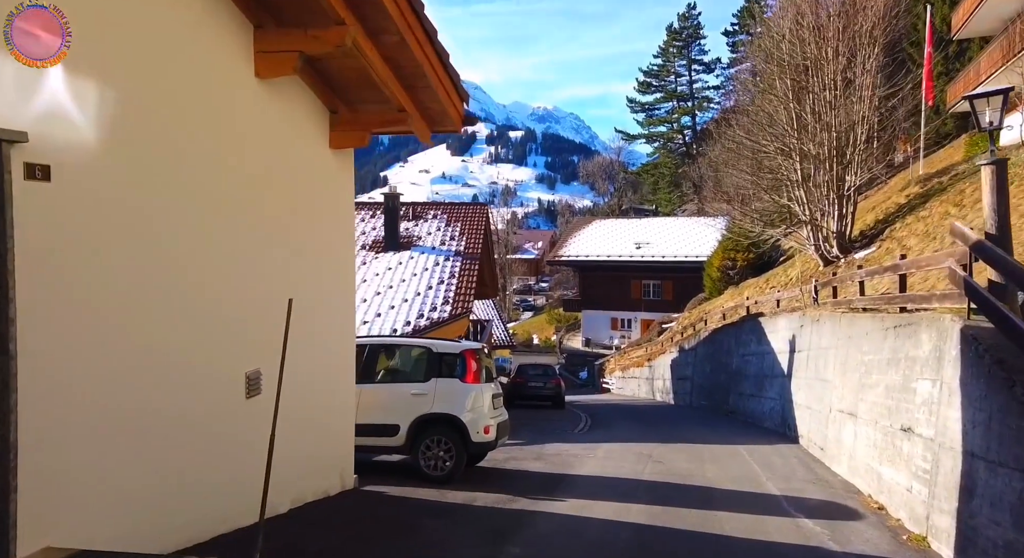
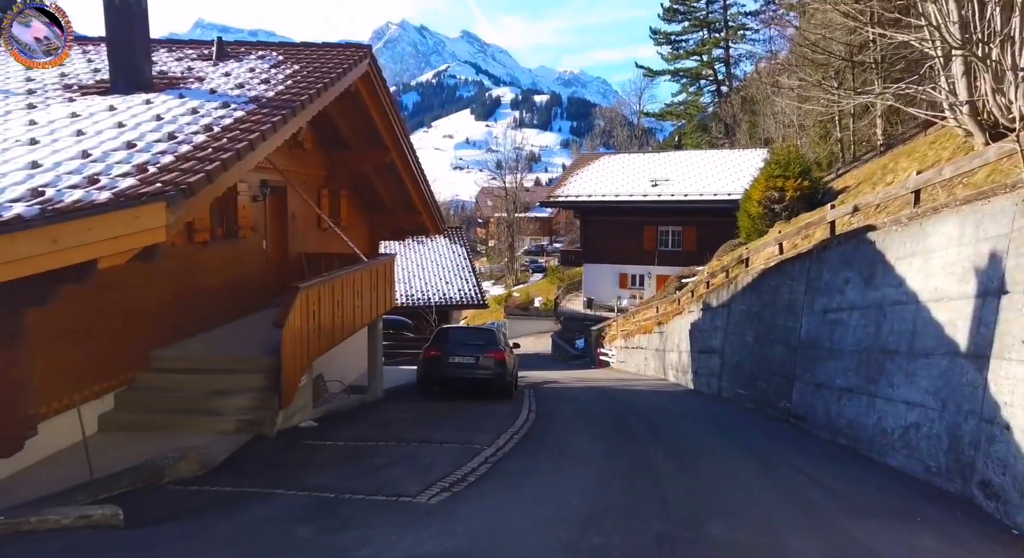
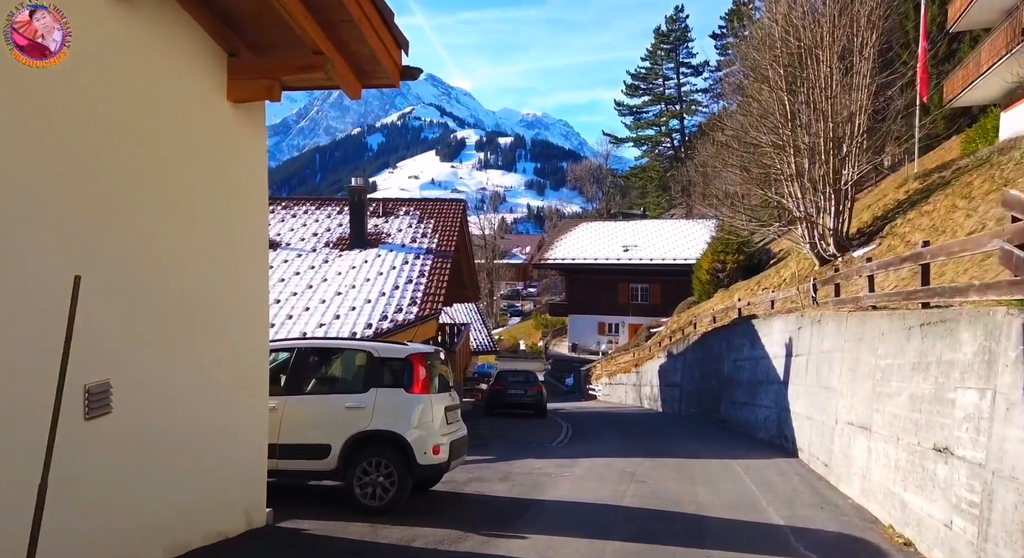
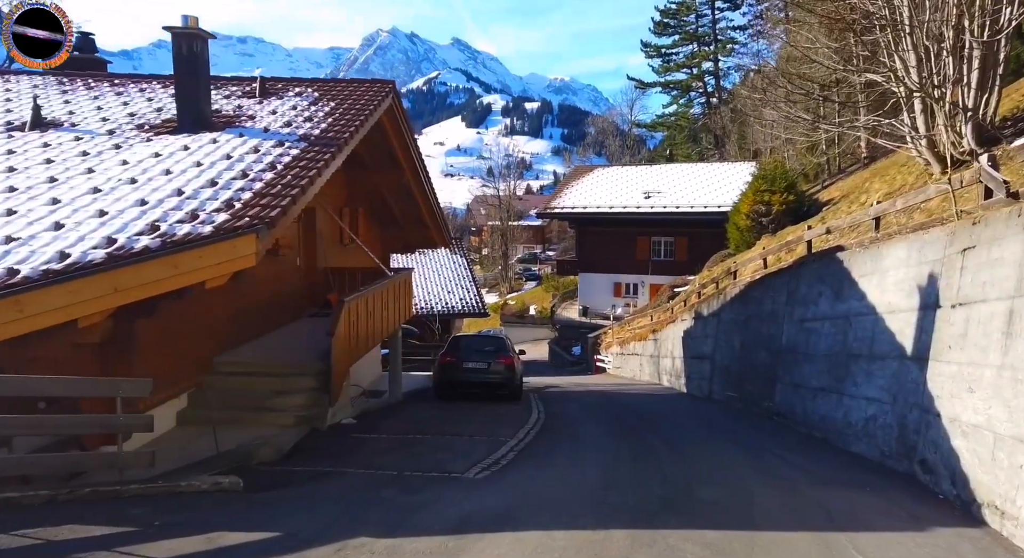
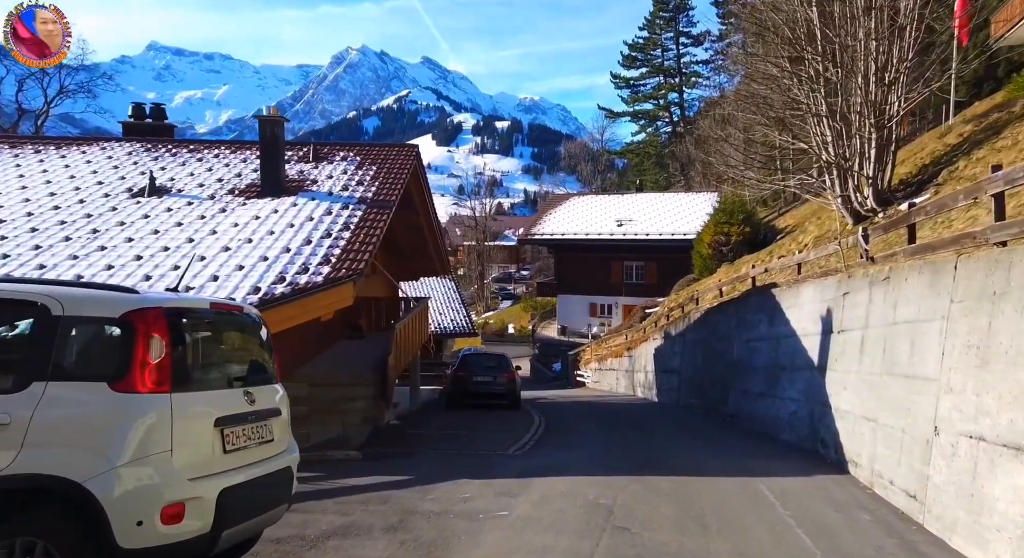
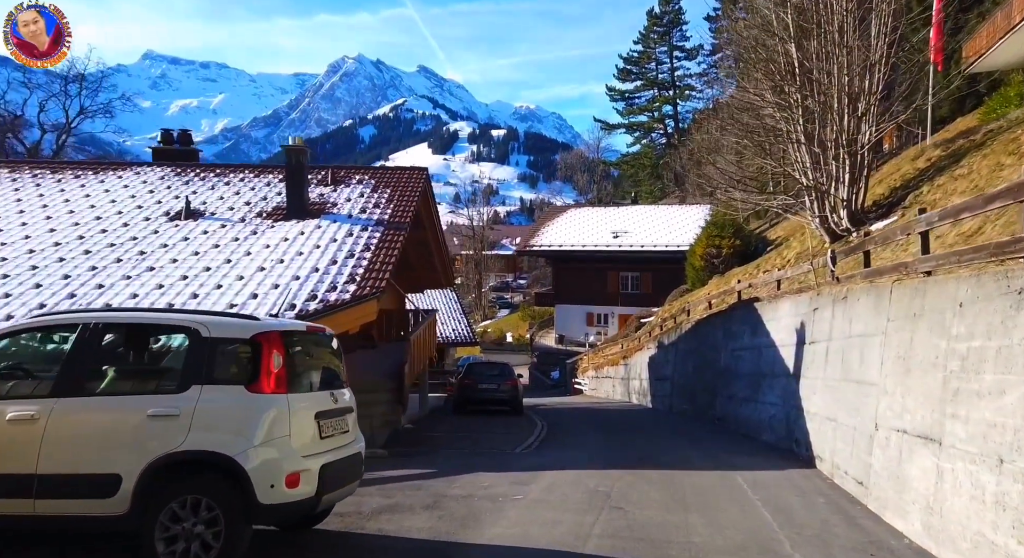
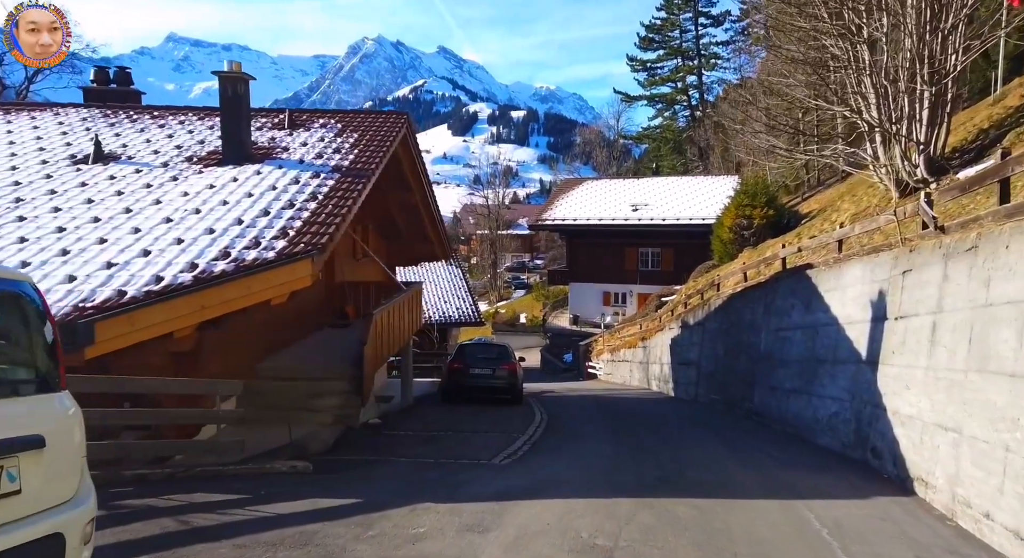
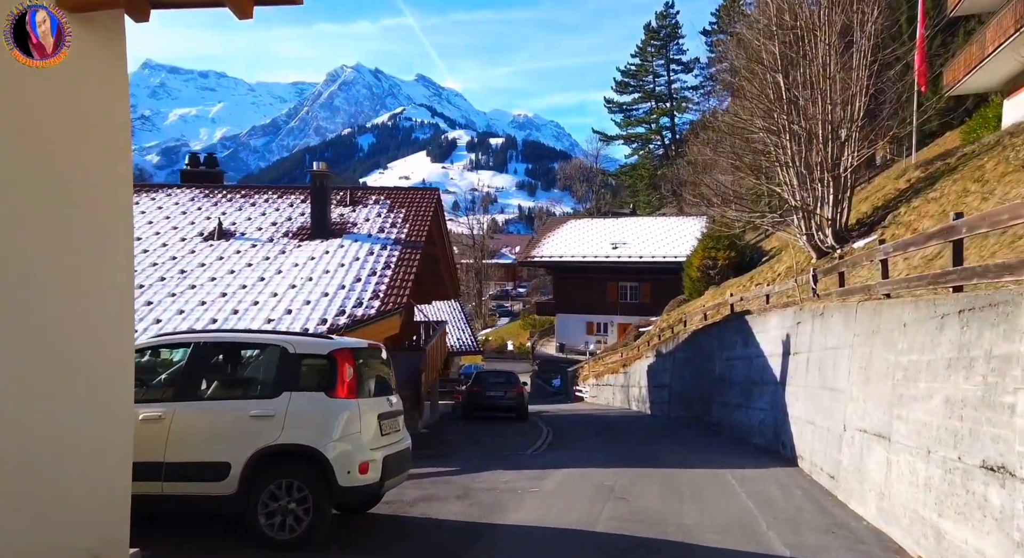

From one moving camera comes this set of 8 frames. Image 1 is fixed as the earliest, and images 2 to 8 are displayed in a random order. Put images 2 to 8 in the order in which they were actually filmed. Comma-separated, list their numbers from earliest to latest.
3, 8, 6, 5, 7, 4, 2
